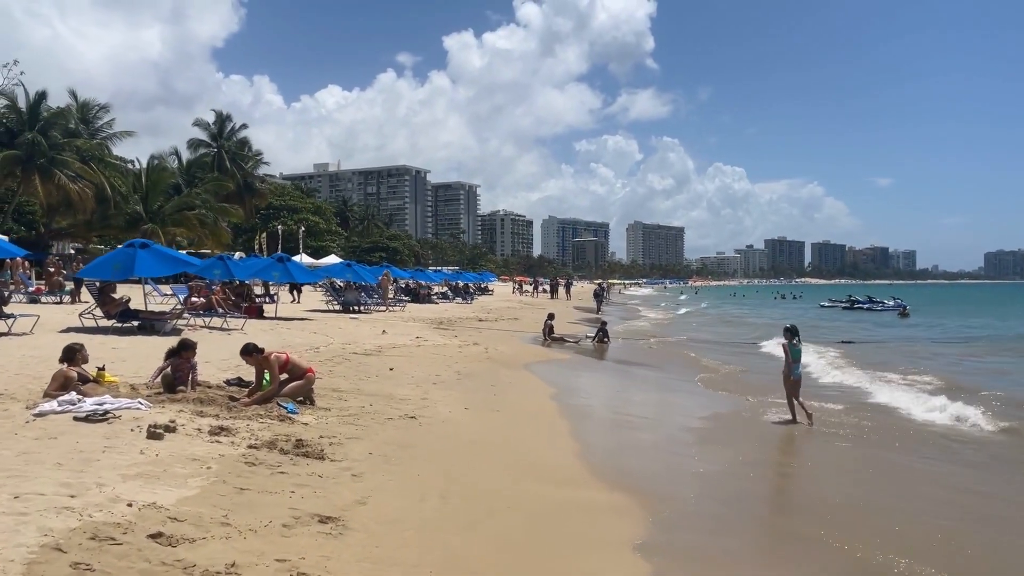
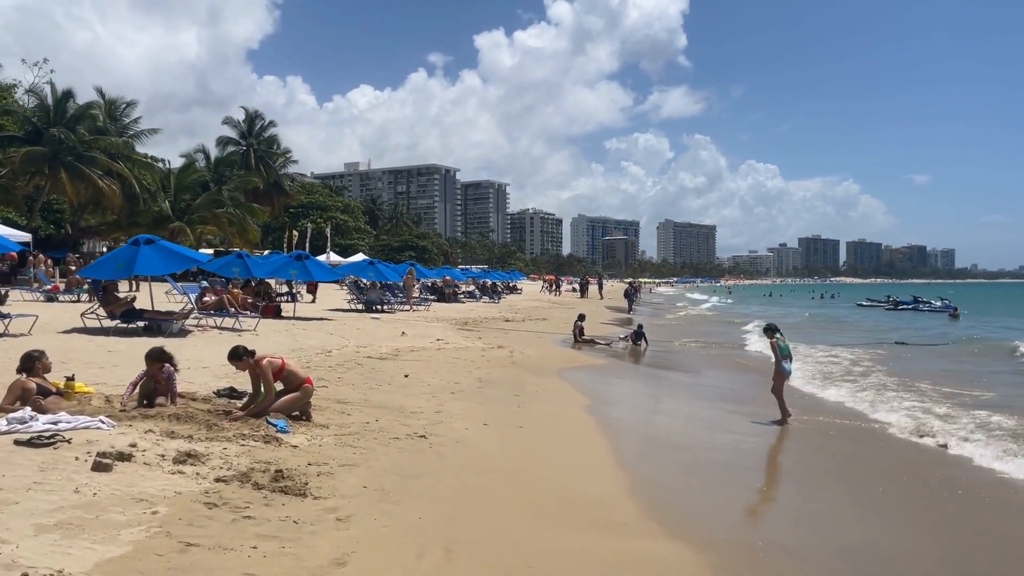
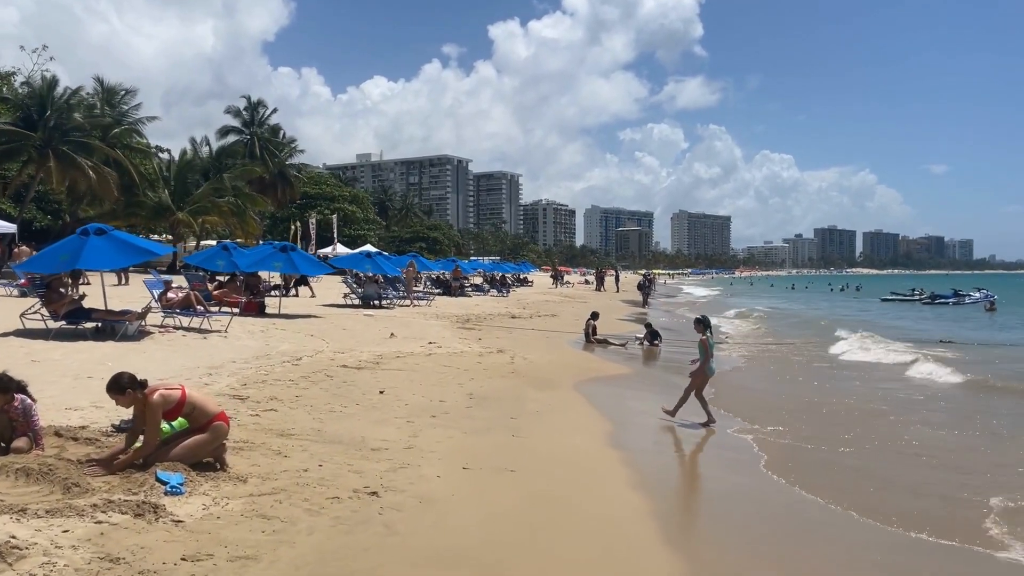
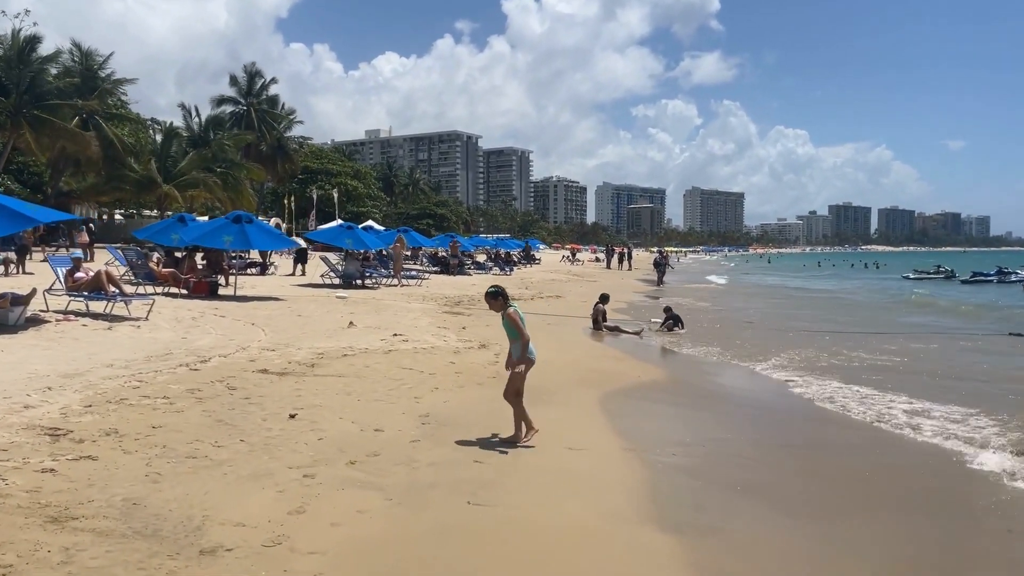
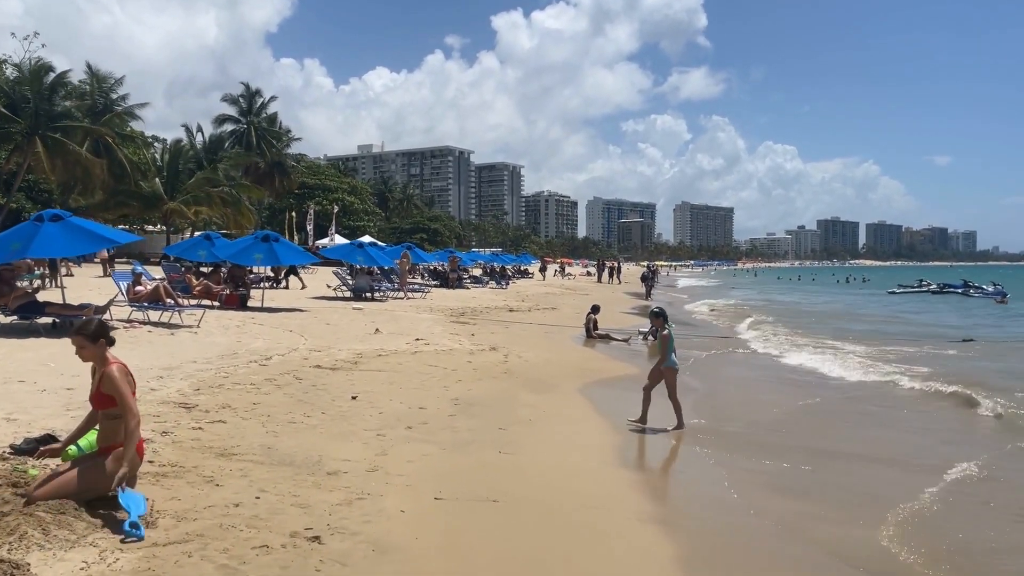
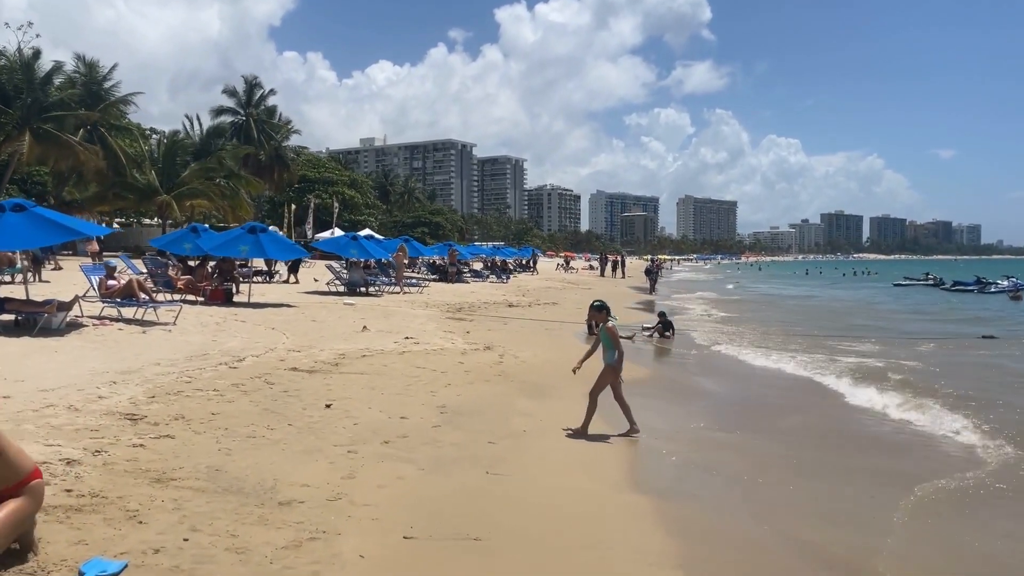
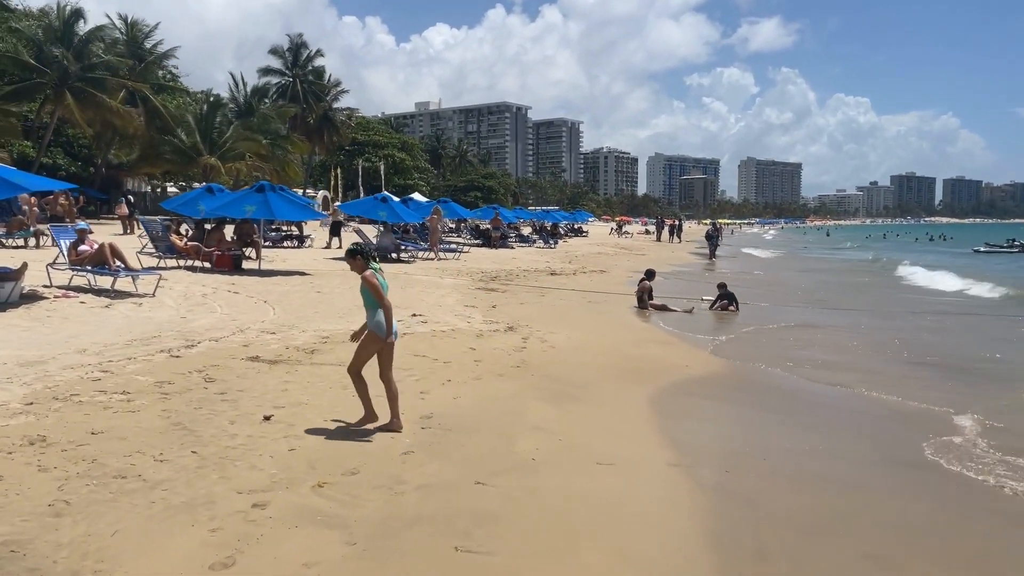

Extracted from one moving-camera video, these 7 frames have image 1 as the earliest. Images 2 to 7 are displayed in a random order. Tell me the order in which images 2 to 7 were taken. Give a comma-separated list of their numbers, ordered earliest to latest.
2, 3, 5, 6, 4, 7
